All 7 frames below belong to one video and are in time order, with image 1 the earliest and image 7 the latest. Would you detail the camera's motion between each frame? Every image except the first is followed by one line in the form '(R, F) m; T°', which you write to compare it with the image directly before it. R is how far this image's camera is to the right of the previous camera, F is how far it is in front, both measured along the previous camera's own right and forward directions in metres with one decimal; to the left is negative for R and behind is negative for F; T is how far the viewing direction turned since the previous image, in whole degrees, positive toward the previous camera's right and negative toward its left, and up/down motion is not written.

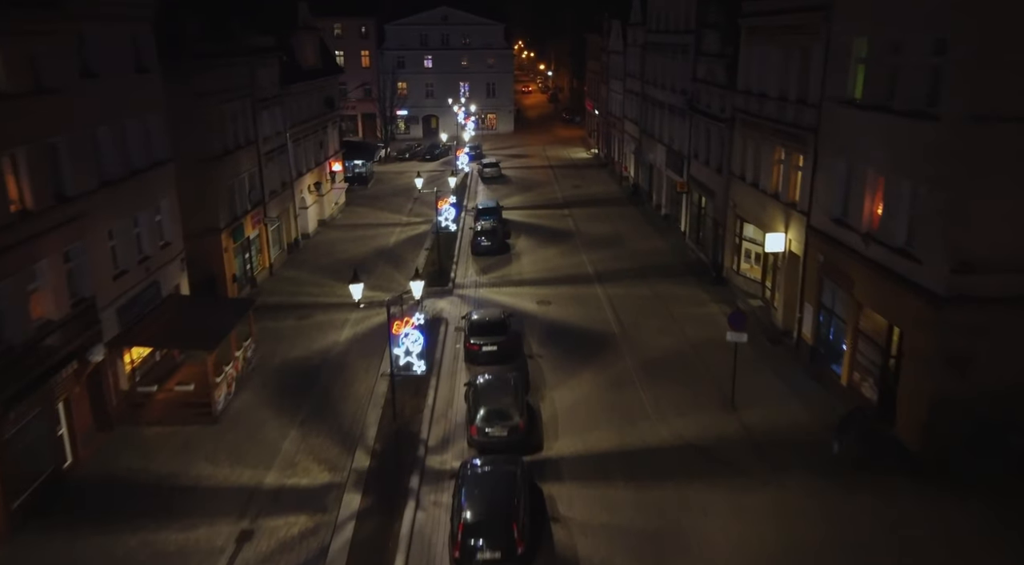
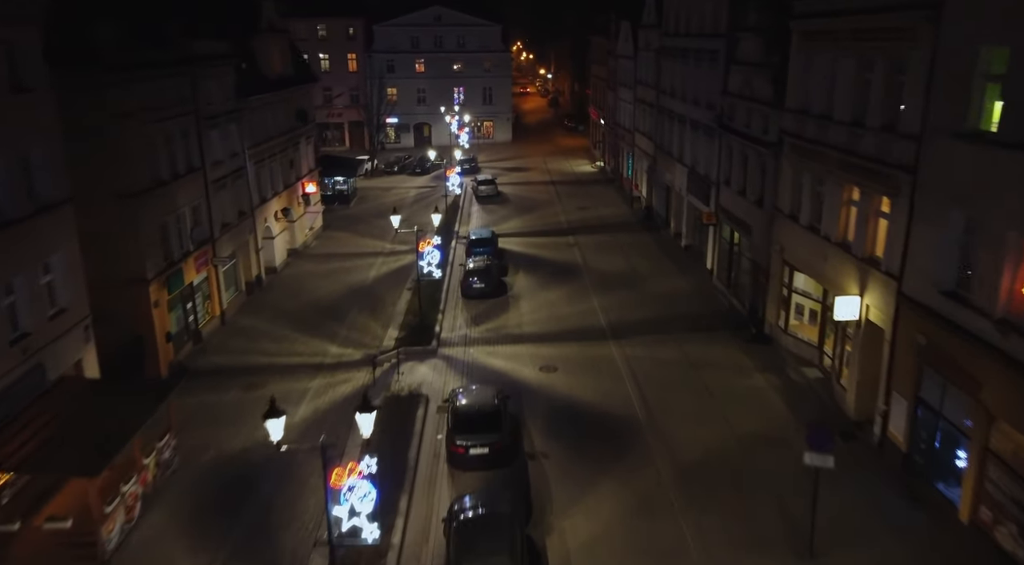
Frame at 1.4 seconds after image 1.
(0.0, +6.3) m; 0°
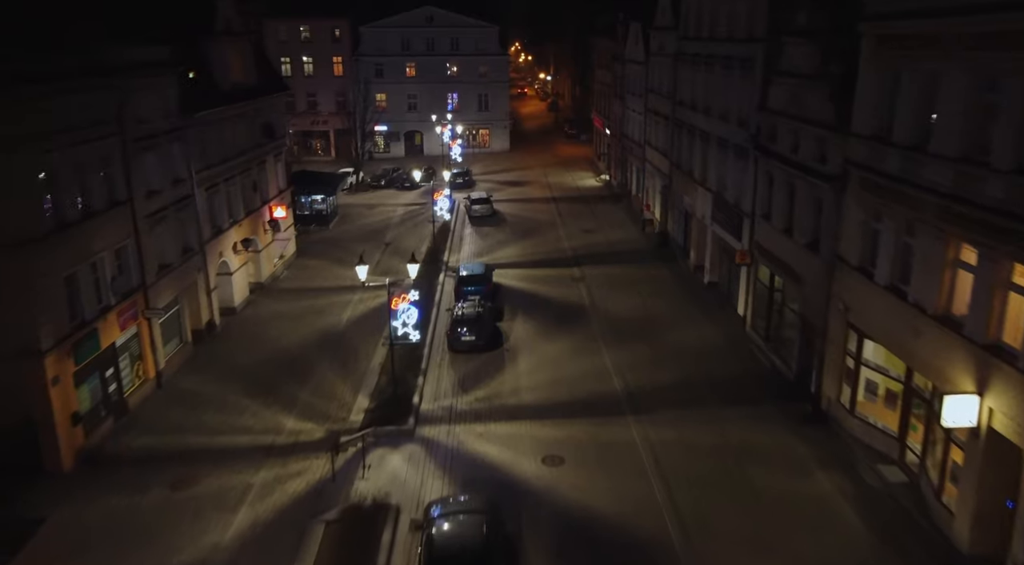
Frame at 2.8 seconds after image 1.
(+0.1, +5.7) m; 0°
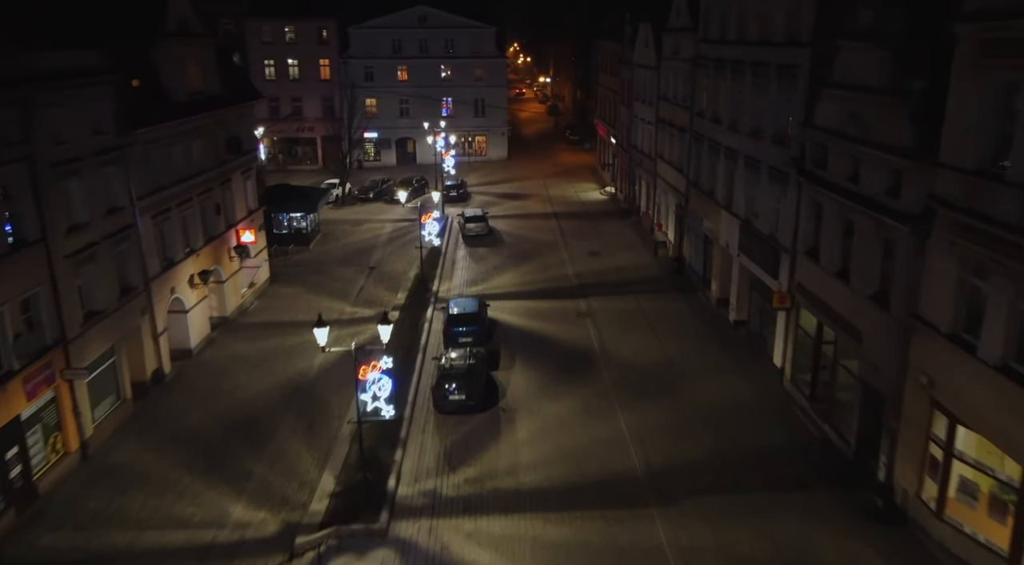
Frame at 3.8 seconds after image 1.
(0.0, +4.6) m; 0°
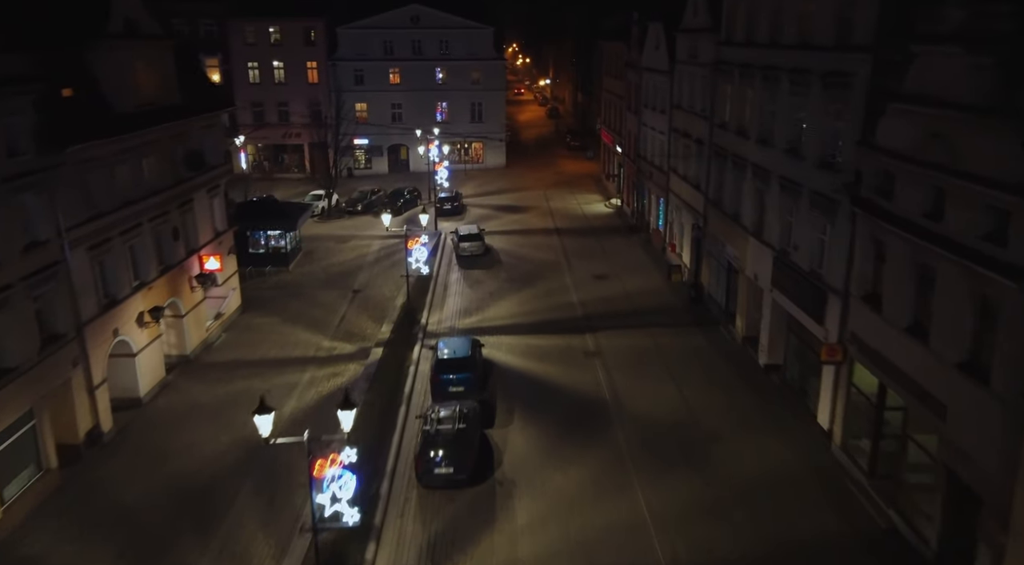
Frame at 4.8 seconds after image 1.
(0.0, +4.1) m; 0°
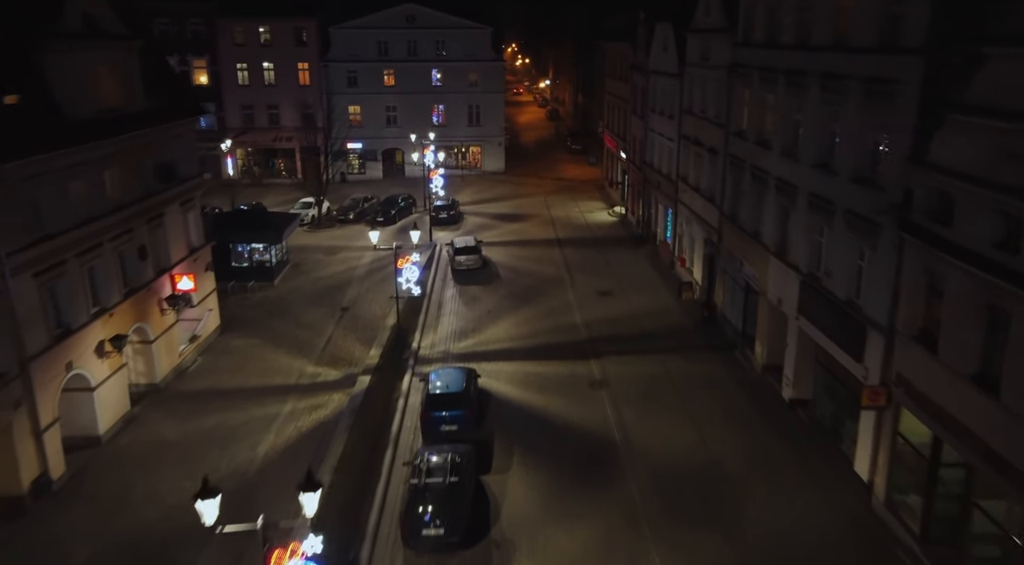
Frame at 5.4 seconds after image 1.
(0.0, +2.6) m; 0°
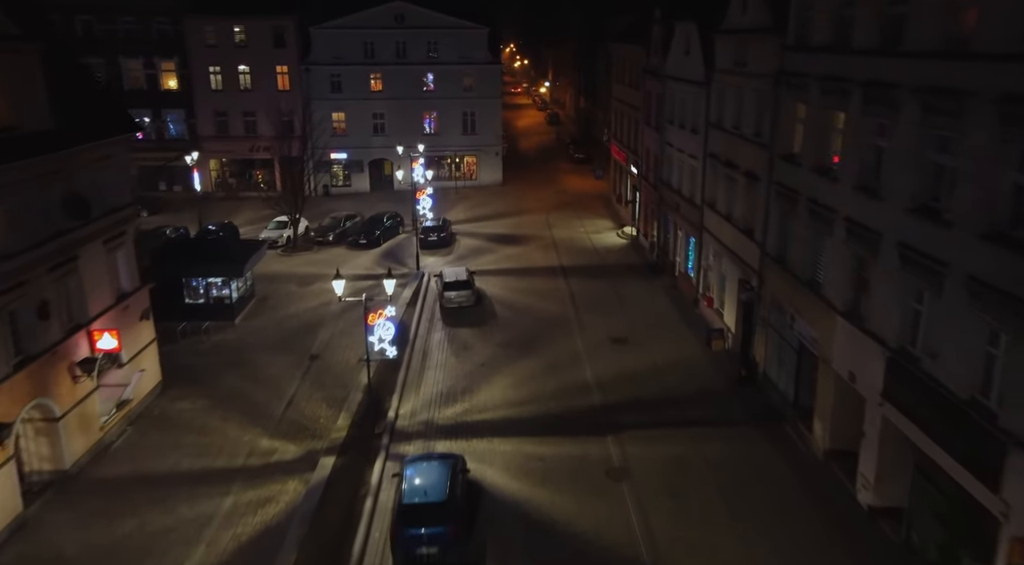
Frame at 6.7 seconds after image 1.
(0.0, +5.6) m; 0°
